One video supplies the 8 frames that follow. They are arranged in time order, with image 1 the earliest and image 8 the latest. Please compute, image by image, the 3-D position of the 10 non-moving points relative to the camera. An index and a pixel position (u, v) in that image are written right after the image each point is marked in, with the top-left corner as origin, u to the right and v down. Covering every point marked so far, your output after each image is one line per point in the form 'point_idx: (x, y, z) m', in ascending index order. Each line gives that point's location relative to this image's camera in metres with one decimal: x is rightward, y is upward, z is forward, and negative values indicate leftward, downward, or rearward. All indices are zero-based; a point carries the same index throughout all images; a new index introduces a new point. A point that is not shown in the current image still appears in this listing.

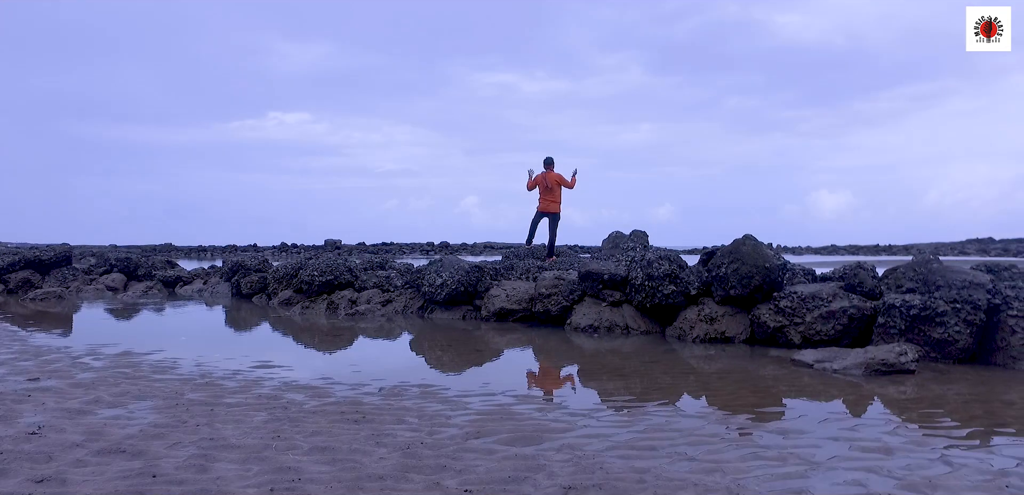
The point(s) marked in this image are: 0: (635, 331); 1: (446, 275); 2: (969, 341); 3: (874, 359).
0: (+2.7, -1.9, +10.4) m
1: (-1.9, -0.8, +12.9) m
2: (+7.5, -1.5, +7.5) m
3: (+5.5, -1.7, +6.9) m
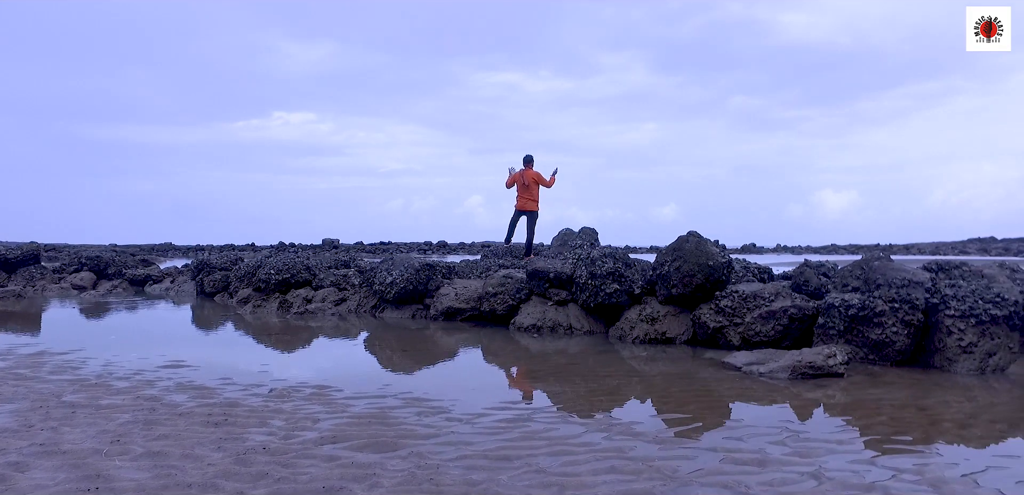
0: (+1.4, -1.8, +10.1) m
1: (-3.2, -0.7, +12.6) m
2: (+6.2, -1.5, +7.2) m
3: (+4.2, -1.7, +6.6) m
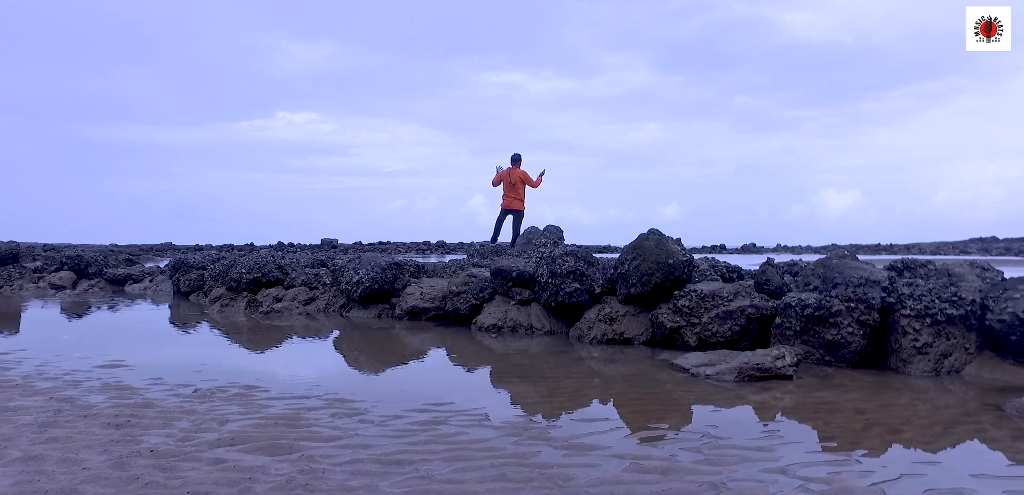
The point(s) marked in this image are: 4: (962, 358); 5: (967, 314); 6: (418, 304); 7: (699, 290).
0: (+0.6, -1.8, +9.9) m
1: (-4.0, -0.7, +12.5) m
2: (+5.3, -1.5, +6.9) m
3: (+3.3, -1.6, +6.4) m
4: (+6.6, -1.6, +6.7) m
5: (+6.8, -1.0, +6.8) m
6: (-2.4, -1.4, +11.6) m
7: (+3.4, -0.8, +8.2) m
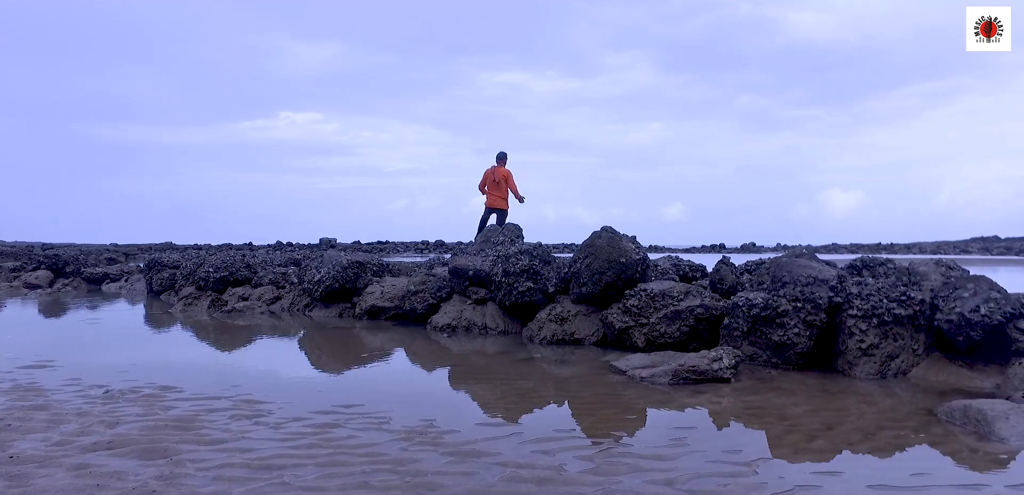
0: (-0.4, -1.7, +9.7) m
1: (-5.0, -0.7, +12.3) m
2: (+4.3, -1.4, +6.7) m
3: (+2.3, -1.6, +6.2) m
4: (+5.6, -1.6, +6.5) m
5: (+5.8, -1.0, +6.6) m
6: (-3.3, -1.4, +11.4) m
7: (+2.4, -0.7, +8.0) m
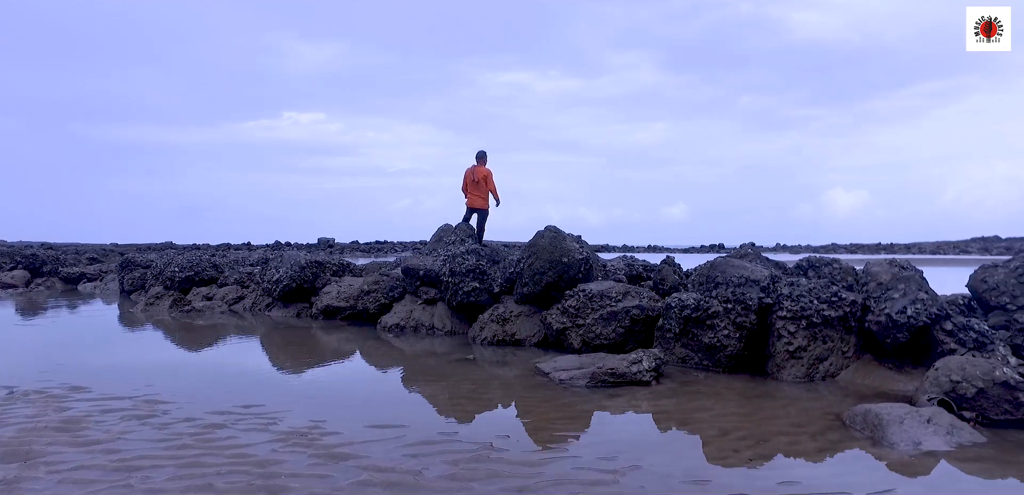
0: (-1.5, -1.7, +9.6) m
1: (-6.0, -0.6, +12.2) m
2: (+3.2, -1.4, +6.6) m
3: (+1.2, -1.6, +6.1) m
4: (+4.5, -1.6, +6.4) m
5: (+4.7, -1.0, +6.4) m
6: (-4.4, -1.4, +11.3) m
7: (+1.3, -0.7, +7.9) m
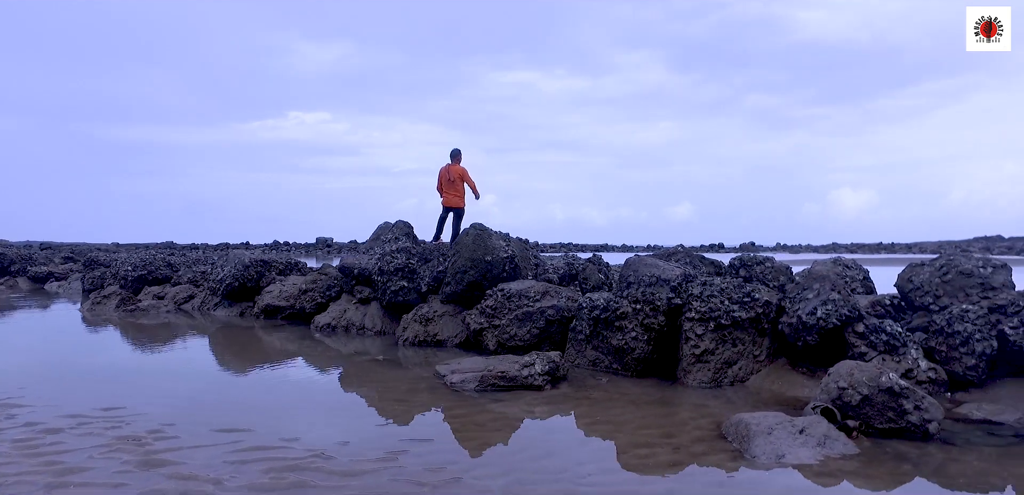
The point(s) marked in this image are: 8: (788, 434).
0: (-2.9, -1.7, +9.3) m
1: (-7.4, -0.6, +12.0) m
2: (+1.8, -1.4, +6.3) m
3: (-0.2, -1.6, +5.8) m
4: (+3.1, -1.6, +6.0) m
5: (+3.3, -0.9, +6.1) m
6: (-5.8, -1.3, +11.1) m
7: (-0.1, -0.7, +7.6) m
8: (+2.4, -1.6, +4.0) m
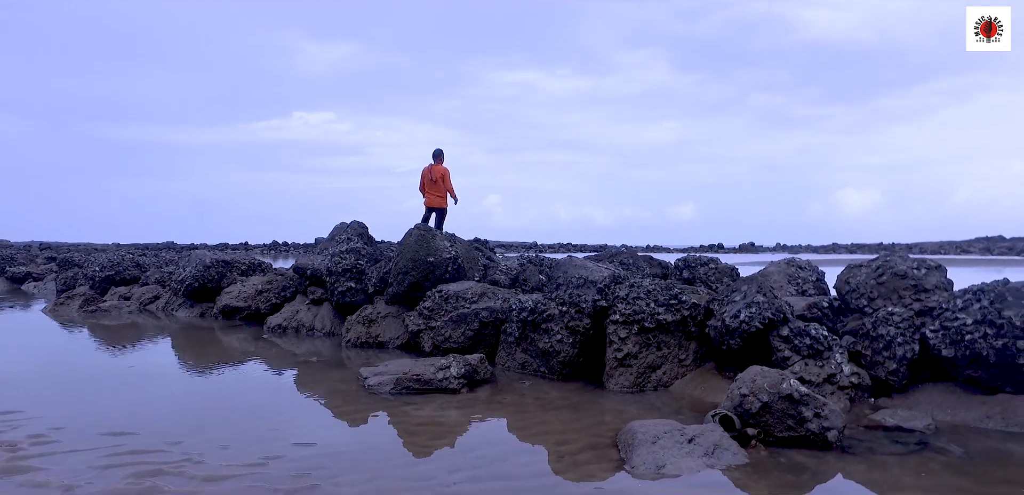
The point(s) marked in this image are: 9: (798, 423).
0: (-3.8, -1.7, +9.2) m
1: (-8.4, -0.6, +11.9) m
2: (+0.8, -1.4, +6.1) m
3: (-1.2, -1.6, +5.7) m
4: (+2.1, -1.6, +5.9) m
5: (+2.3, -0.9, +6.0) m
6: (-6.7, -1.3, +11.0) m
7: (-1.1, -0.7, +7.5) m
8: (+1.4, -1.6, +3.8) m
9: (+2.6, -1.6, +4.1) m
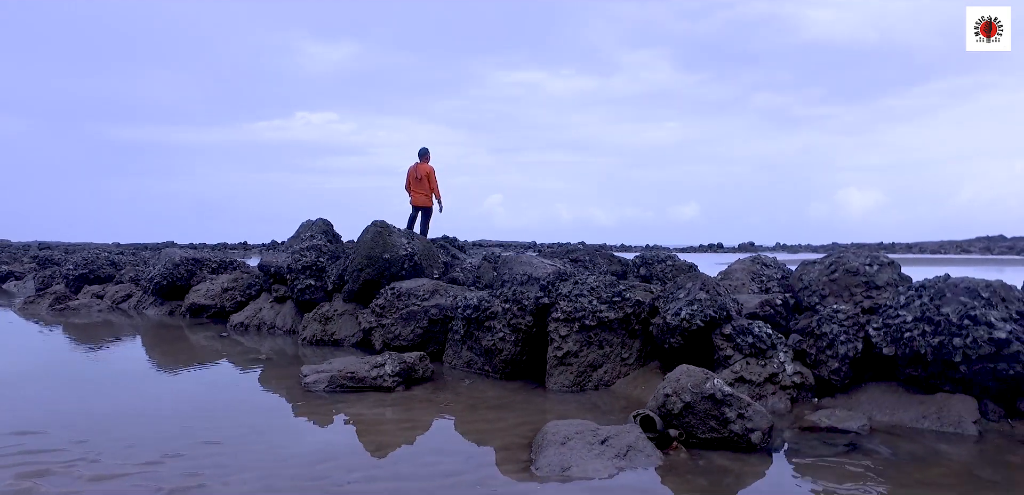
0: (-4.6, -1.7, +9.1) m
1: (-9.1, -0.6, +11.8) m
2: (+0.1, -1.3, +6.0) m
3: (-2.0, -1.5, +5.5) m
4: (+1.4, -1.5, +5.8) m
5: (+1.5, -0.9, +5.8) m
6: (-7.5, -1.3, +10.9) m
7: (-1.8, -0.6, +7.3) m
8: (+0.6, -1.6, +3.7) m
9: (+1.8, -1.5, +4.0) m
